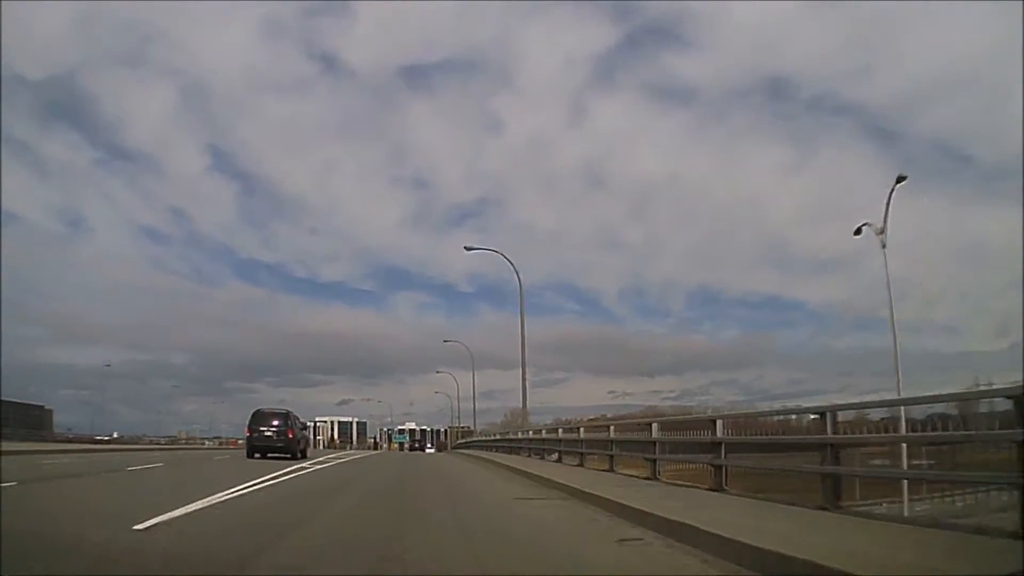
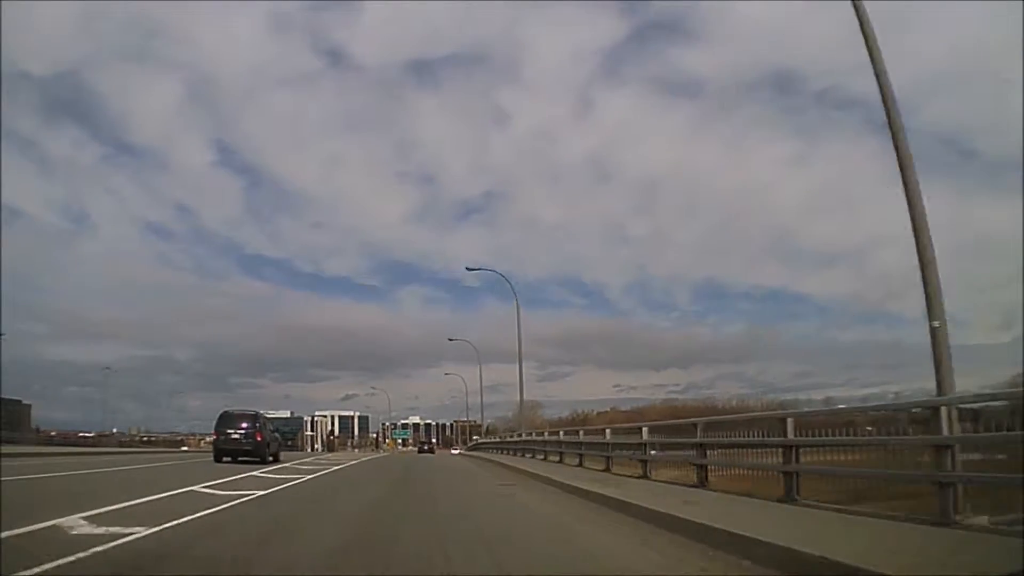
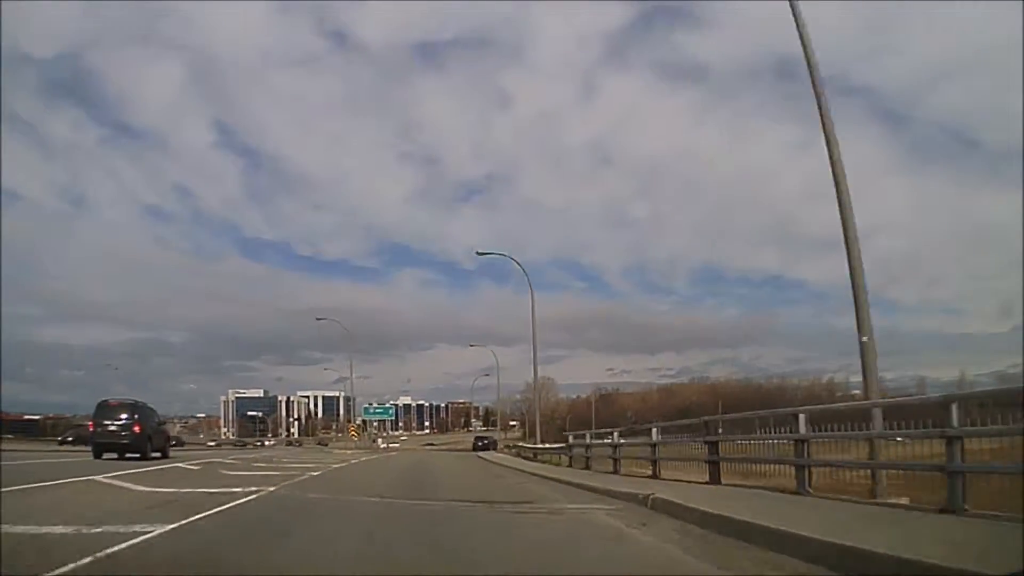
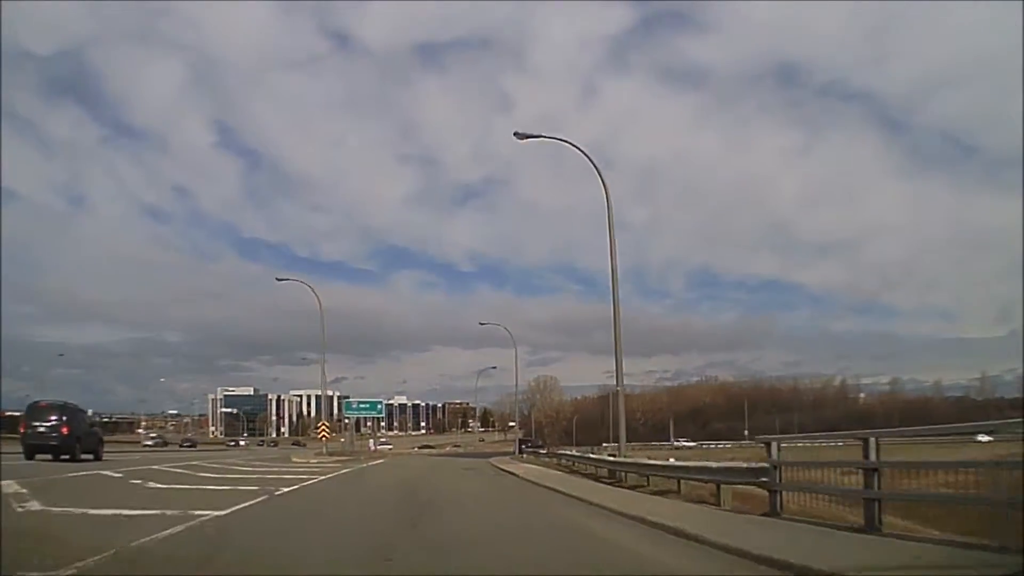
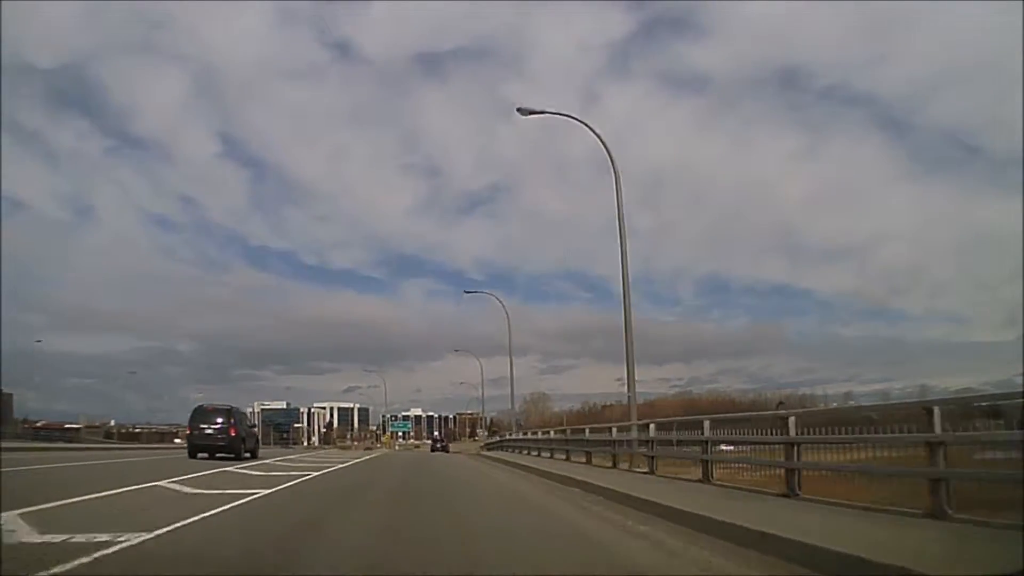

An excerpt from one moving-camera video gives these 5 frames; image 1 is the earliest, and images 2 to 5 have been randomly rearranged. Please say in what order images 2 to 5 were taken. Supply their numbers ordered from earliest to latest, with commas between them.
2, 5, 3, 4
